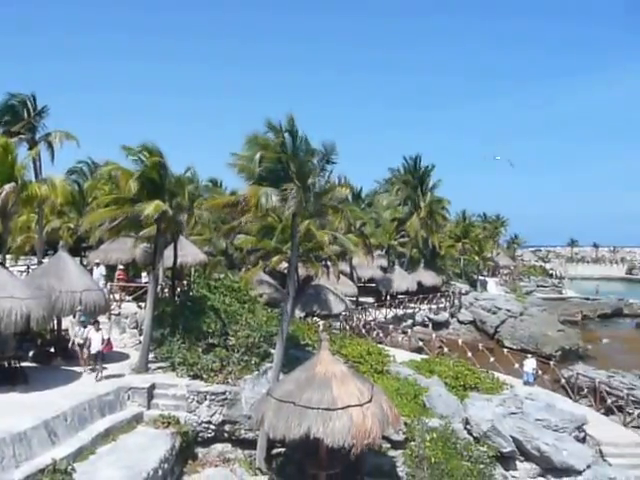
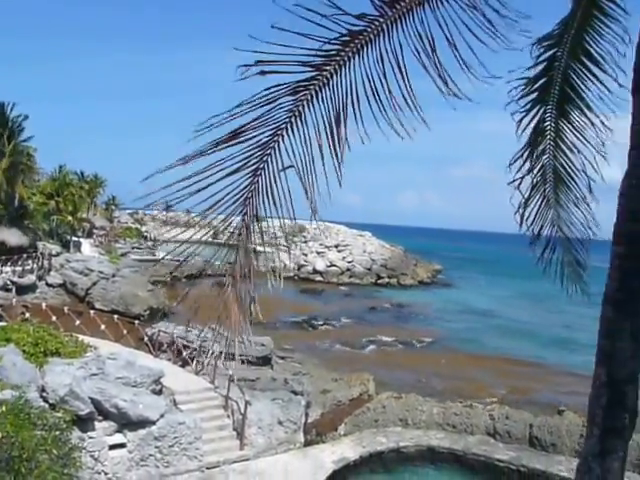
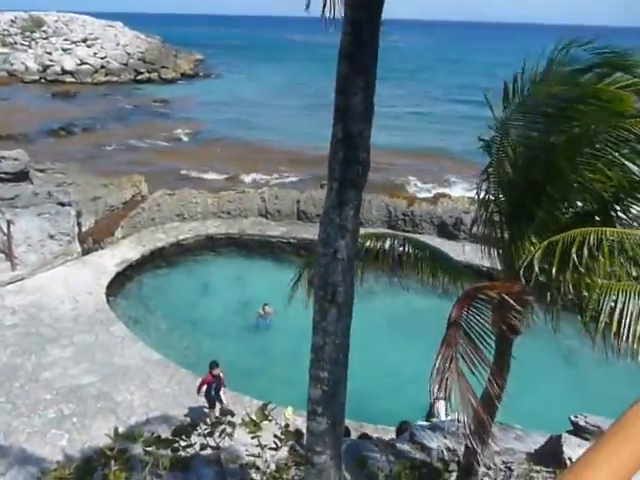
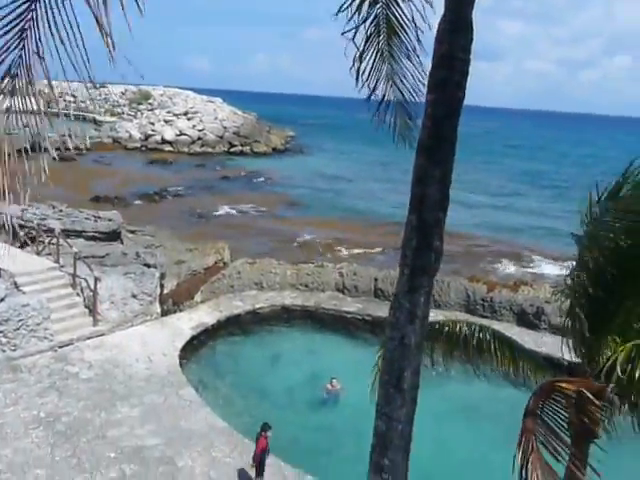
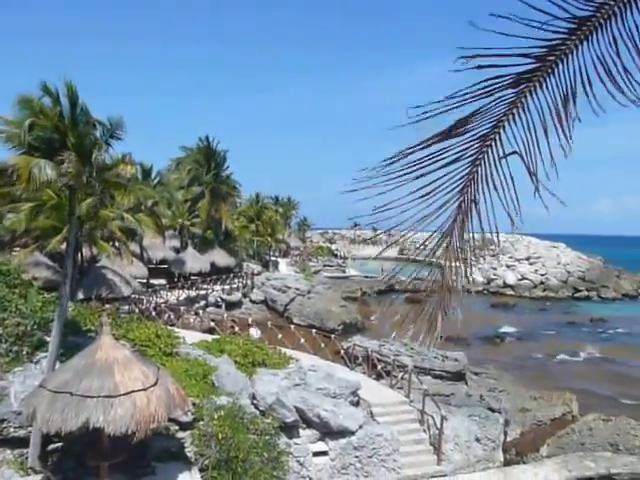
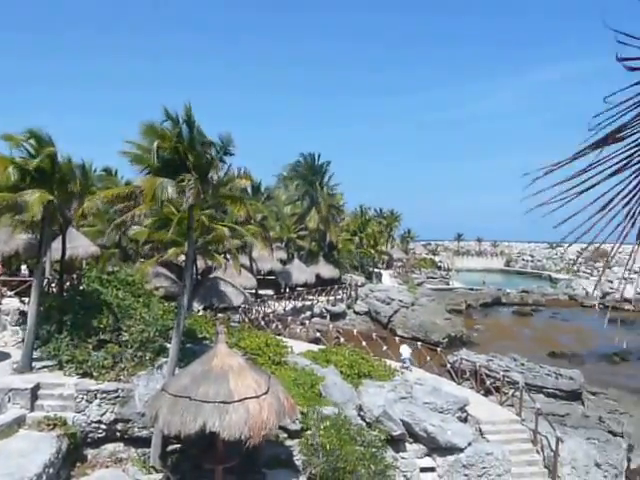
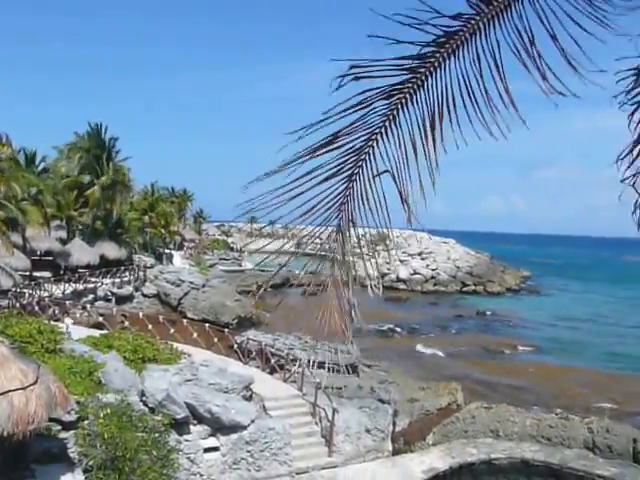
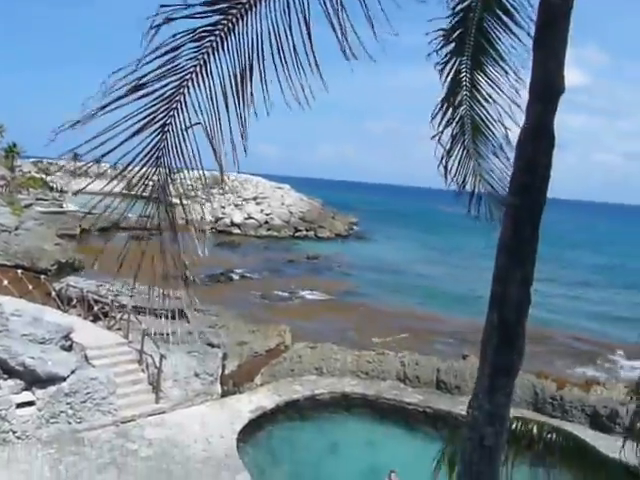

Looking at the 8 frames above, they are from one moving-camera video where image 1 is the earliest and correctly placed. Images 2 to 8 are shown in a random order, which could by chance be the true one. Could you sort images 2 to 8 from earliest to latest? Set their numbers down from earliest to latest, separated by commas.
6, 5, 7, 2, 8, 4, 3
